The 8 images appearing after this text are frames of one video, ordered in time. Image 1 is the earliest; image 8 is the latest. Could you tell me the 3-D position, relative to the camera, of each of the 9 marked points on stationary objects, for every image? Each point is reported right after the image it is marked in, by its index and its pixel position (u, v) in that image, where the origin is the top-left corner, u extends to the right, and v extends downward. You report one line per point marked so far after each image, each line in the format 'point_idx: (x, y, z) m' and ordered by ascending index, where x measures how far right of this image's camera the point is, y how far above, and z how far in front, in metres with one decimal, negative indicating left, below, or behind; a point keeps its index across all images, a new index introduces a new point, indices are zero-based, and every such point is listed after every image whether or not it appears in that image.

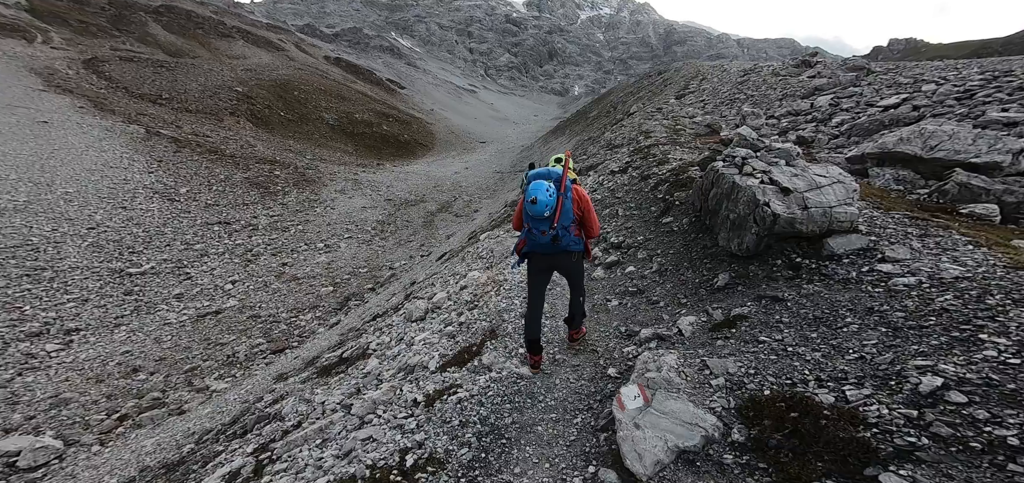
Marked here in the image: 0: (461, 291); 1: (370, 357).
0: (-1.4, -1.5, +11.8) m
1: (-3.8, -3.1, +10.6) m
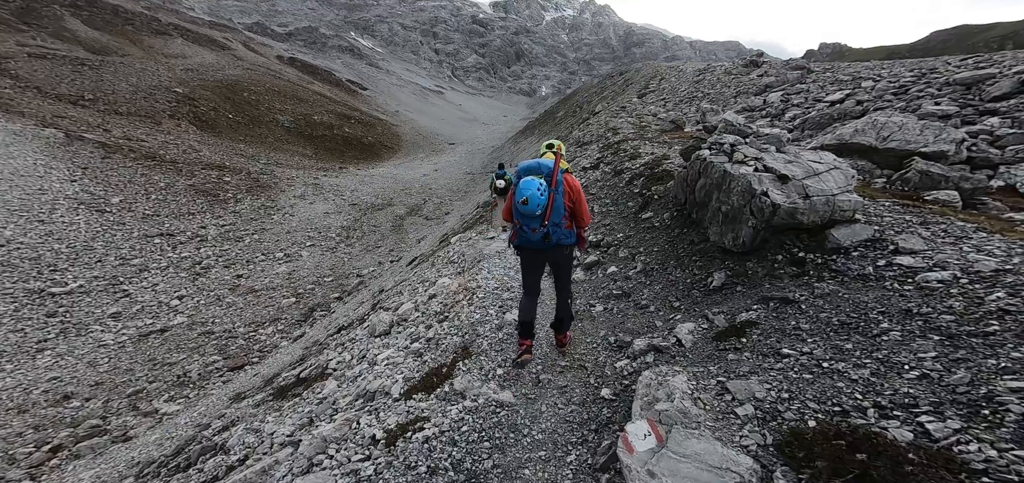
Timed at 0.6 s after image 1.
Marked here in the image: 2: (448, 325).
0: (-2.1, -1.6, +10.9) m
1: (-4.4, -3.3, +9.6) m
2: (-1.4, -1.9, +8.7) m
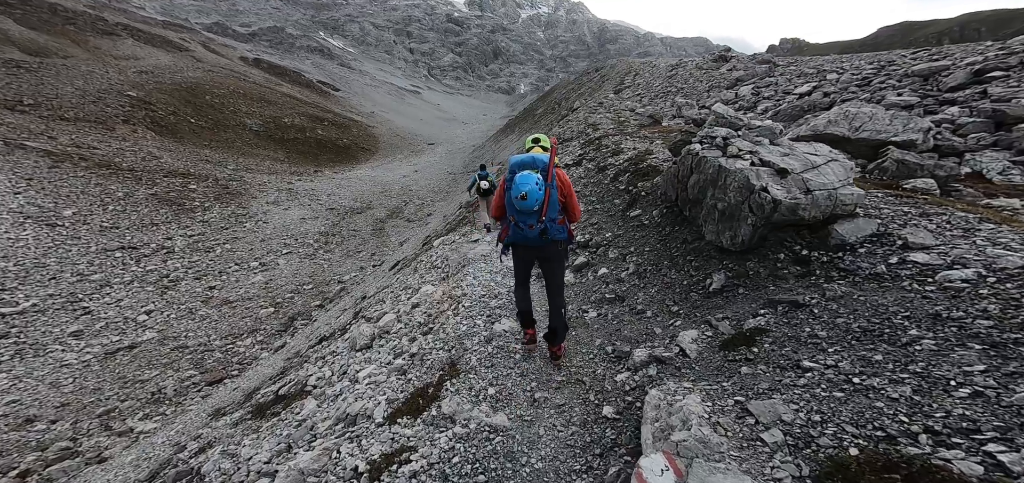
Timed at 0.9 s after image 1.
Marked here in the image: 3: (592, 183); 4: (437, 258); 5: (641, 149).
0: (-2.5, -1.8, +10.5) m
1: (-4.6, -3.5, +9.1) m
2: (-1.6, -2.0, +8.2) m
3: (+2.6, +1.8, +12.6) m
4: (-3.0, -0.6, +15.8) m
5: (+4.3, +3.1, +13.5) m
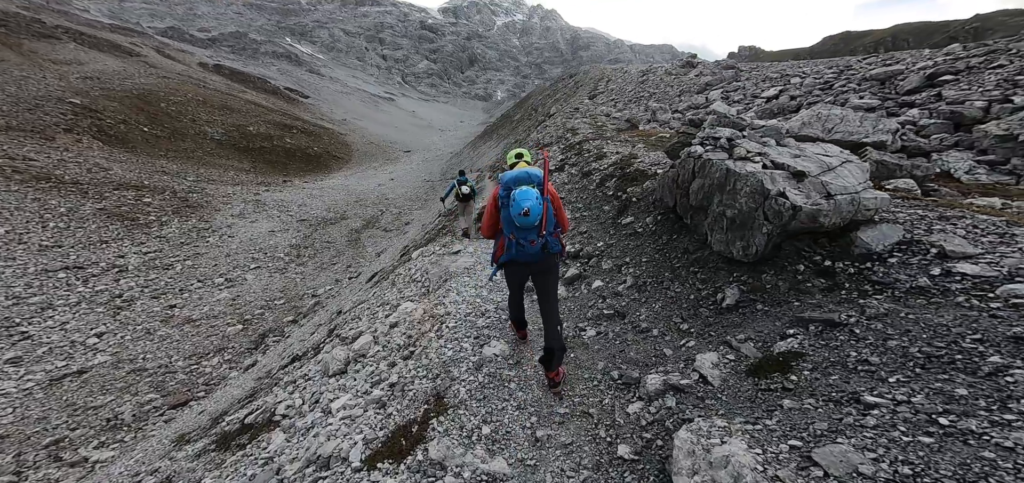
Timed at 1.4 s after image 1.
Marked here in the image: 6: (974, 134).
0: (-2.8, -2.1, +9.8) m
1: (-4.8, -3.8, +8.2) m
2: (-1.9, -2.3, +7.6) m
3: (+2.0, +1.6, +12.2) m
4: (-3.6, -1.0, +15.1) m
5: (+3.7, +2.9, +13.2) m
6: (+12.6, +2.9, +10.9) m
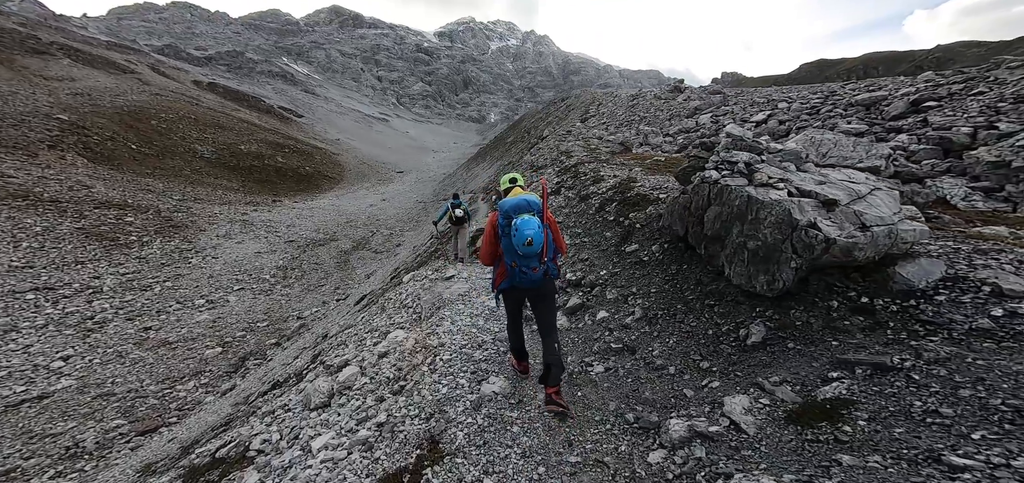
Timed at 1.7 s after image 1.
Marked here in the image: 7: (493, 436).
0: (-2.9, -2.7, +9.2) m
1: (-4.8, -4.4, +7.5) m
2: (-1.9, -2.8, +7.1) m
3: (+1.9, +0.9, +11.9) m
4: (-3.8, -1.9, +14.5) m
5: (+3.6, +2.1, +13.0) m
6: (+12.5, +2.2, +10.9) m
7: (-0.3, -2.8, +5.9) m
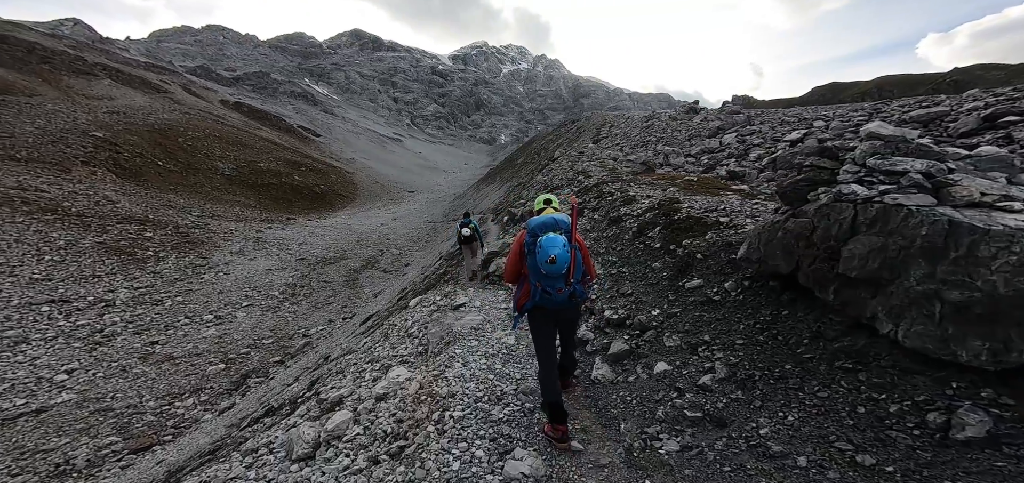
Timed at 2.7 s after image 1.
0: (-2.4, -3.2, +7.6) m
1: (-4.4, -4.8, +5.9) m
2: (-1.4, -3.2, +5.4) m
3: (+2.5, +0.1, +10.5) m
4: (-3.2, -2.7, +13.0) m
5: (+4.2, +1.3, +11.6) m
6: (+13.1, +1.4, +9.3) m
7: (+0.1, -3.2, +4.3) m
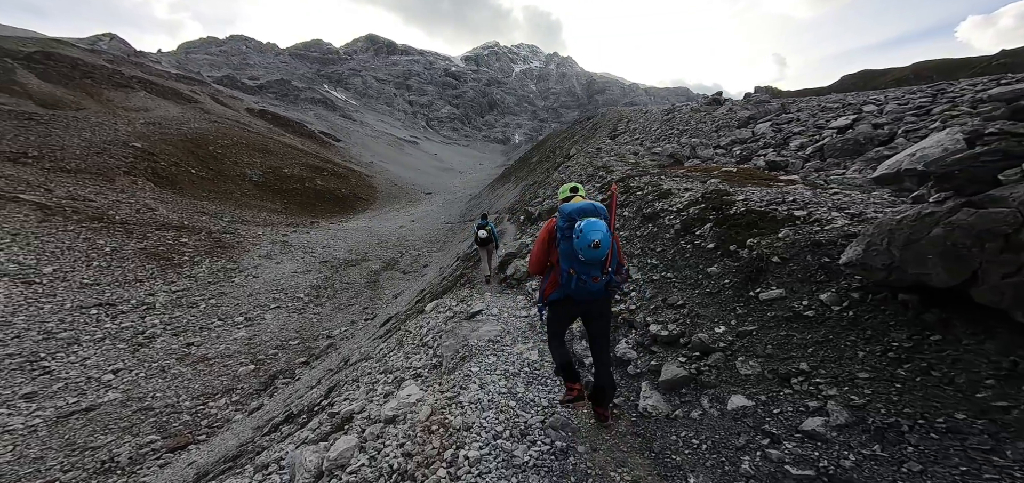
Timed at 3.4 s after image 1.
0: (-2.0, -3.3, +6.5) m
1: (-4.0, -4.8, +4.8) m
2: (-1.1, -3.2, +4.3) m
3: (+3.0, +0.1, +9.1) m
4: (-2.6, -2.7, +11.9) m
5: (+4.7, +1.3, +10.2) m
6: (+13.5, +1.5, +7.5) m
7: (+0.4, -3.2, +3.0) m
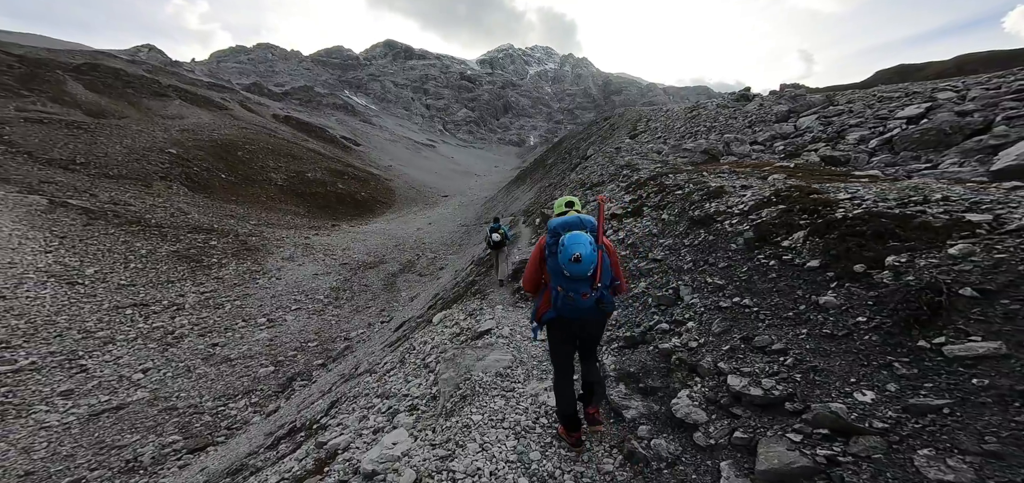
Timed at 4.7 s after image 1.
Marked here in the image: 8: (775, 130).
0: (-1.8, -3.5, +4.6) m
1: (-3.9, -5.0, +3.0) m
2: (-1.0, -3.4, +2.4) m
3: (+3.3, -0.1, +7.1) m
4: (-2.2, -2.9, +10.1) m
5: (+5.1, +1.1, +8.1) m
6: (+13.7, +1.3, +5.2) m
7: (+0.5, -3.3, +1.1) m
8: (+13.3, +5.5, +19.7) m
